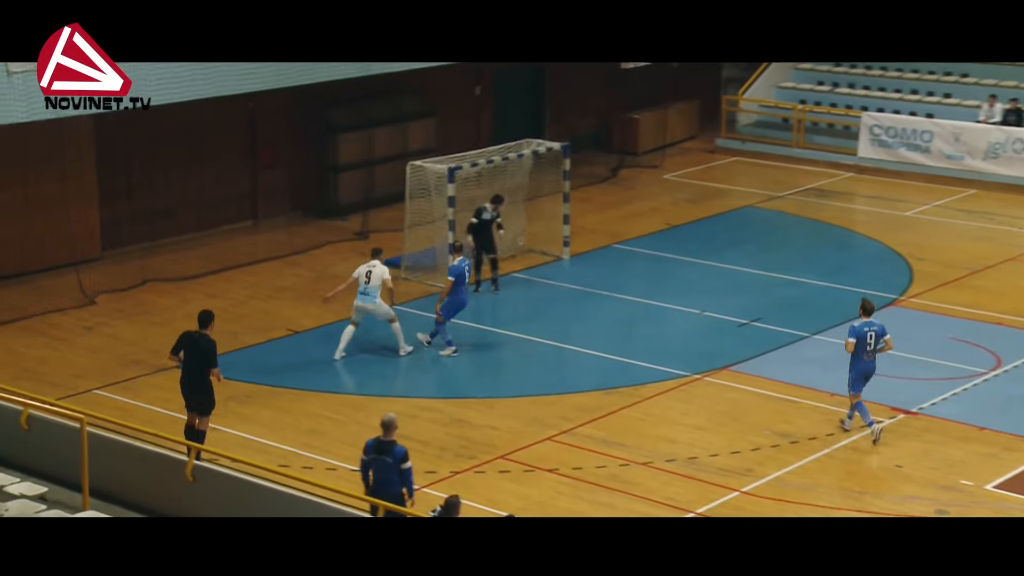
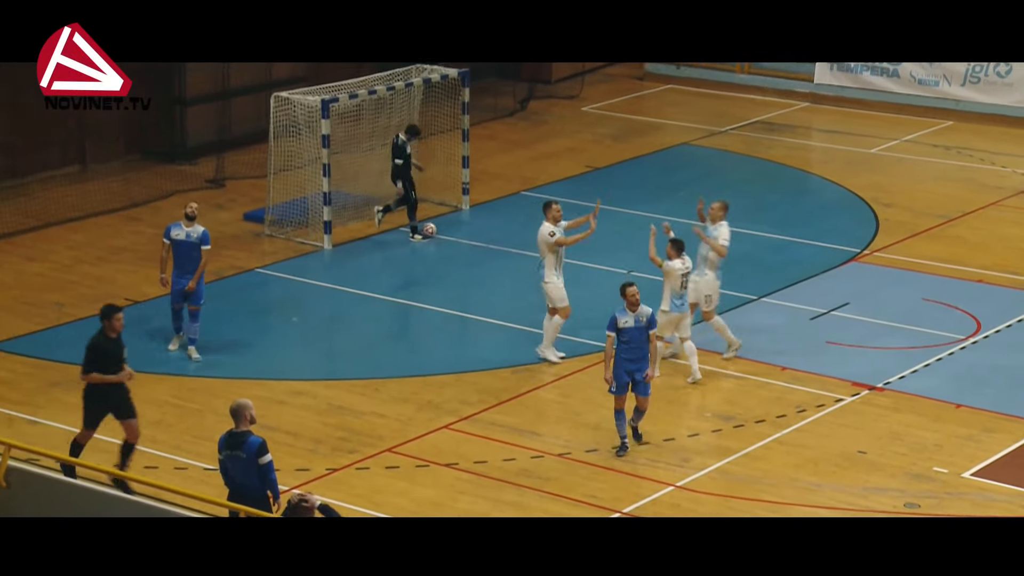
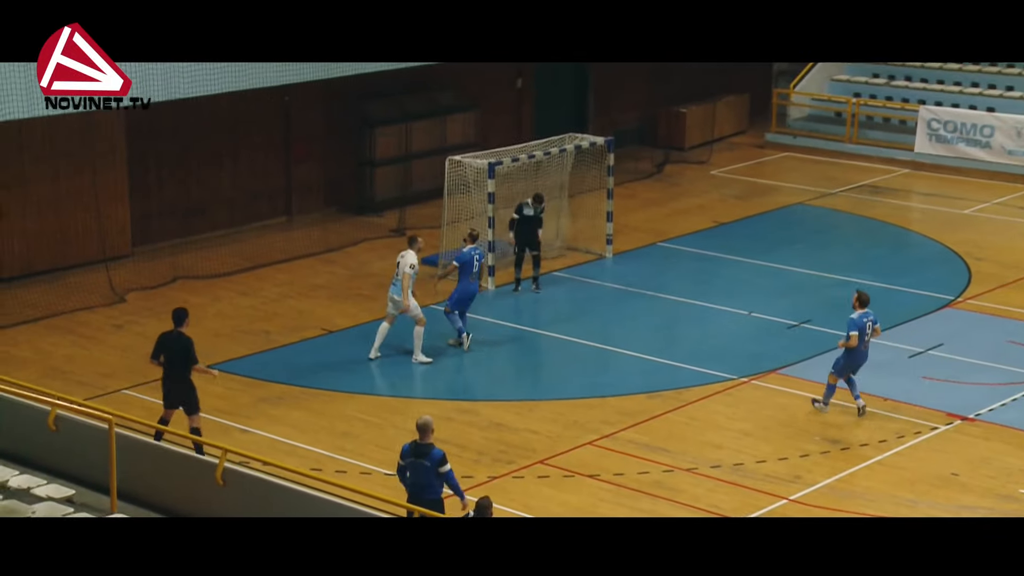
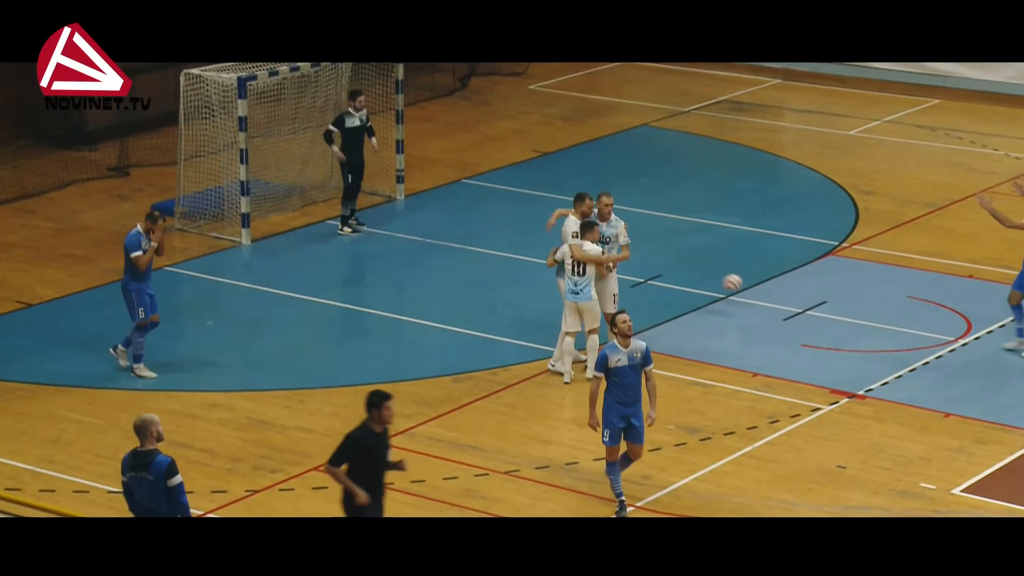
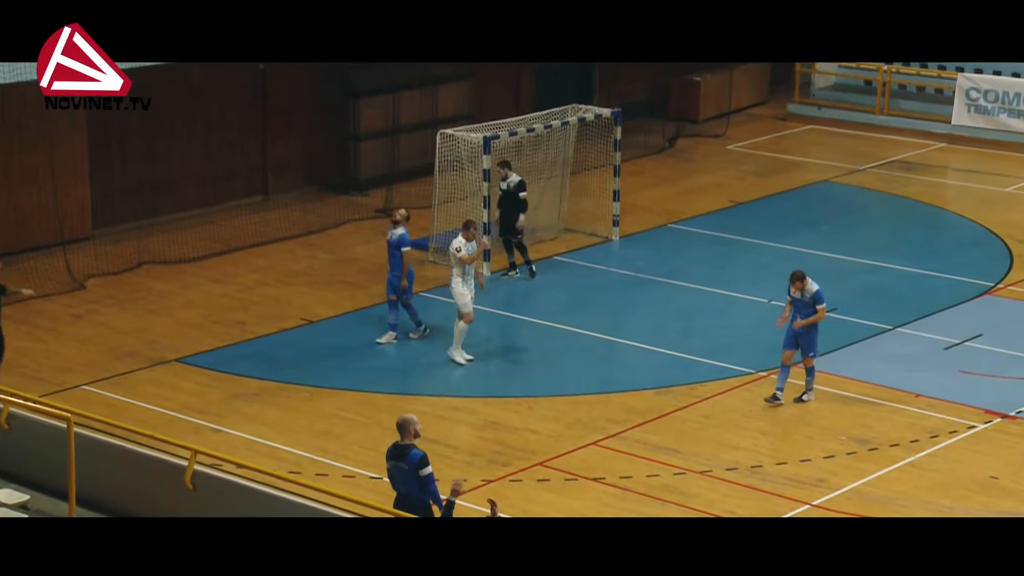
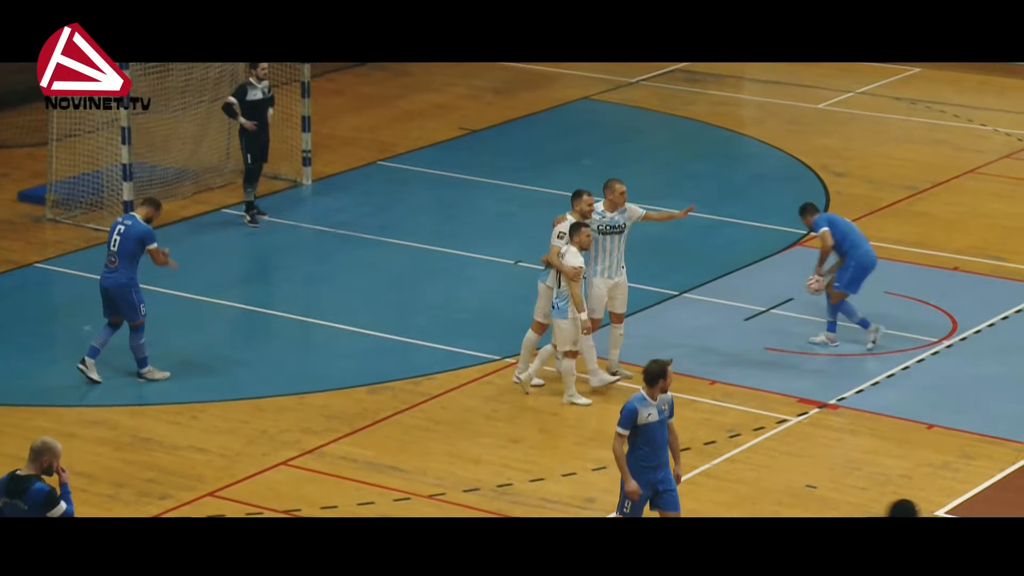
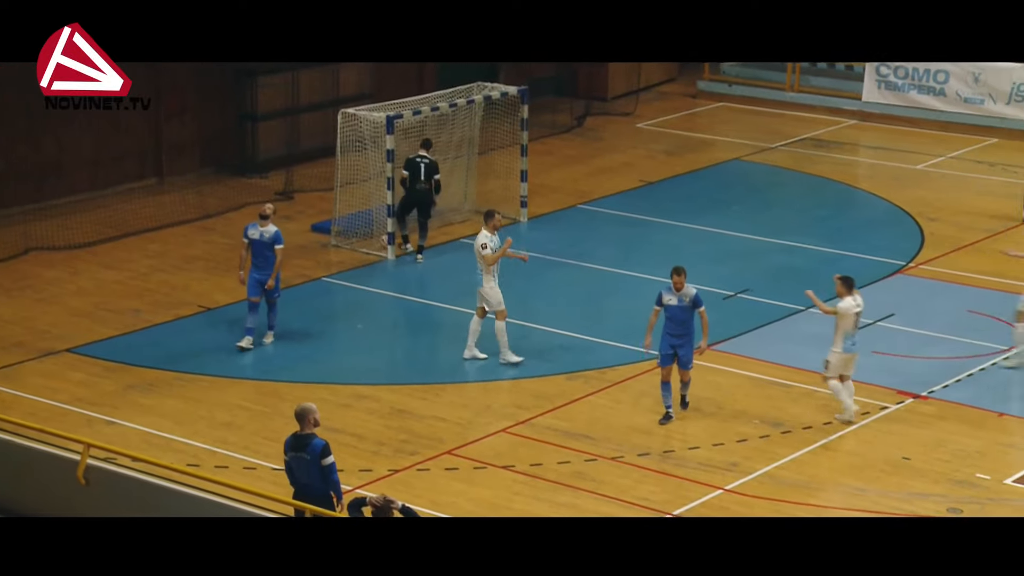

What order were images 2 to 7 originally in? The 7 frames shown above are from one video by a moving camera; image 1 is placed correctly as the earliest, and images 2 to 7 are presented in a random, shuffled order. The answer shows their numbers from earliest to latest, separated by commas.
3, 5, 7, 2, 4, 6
